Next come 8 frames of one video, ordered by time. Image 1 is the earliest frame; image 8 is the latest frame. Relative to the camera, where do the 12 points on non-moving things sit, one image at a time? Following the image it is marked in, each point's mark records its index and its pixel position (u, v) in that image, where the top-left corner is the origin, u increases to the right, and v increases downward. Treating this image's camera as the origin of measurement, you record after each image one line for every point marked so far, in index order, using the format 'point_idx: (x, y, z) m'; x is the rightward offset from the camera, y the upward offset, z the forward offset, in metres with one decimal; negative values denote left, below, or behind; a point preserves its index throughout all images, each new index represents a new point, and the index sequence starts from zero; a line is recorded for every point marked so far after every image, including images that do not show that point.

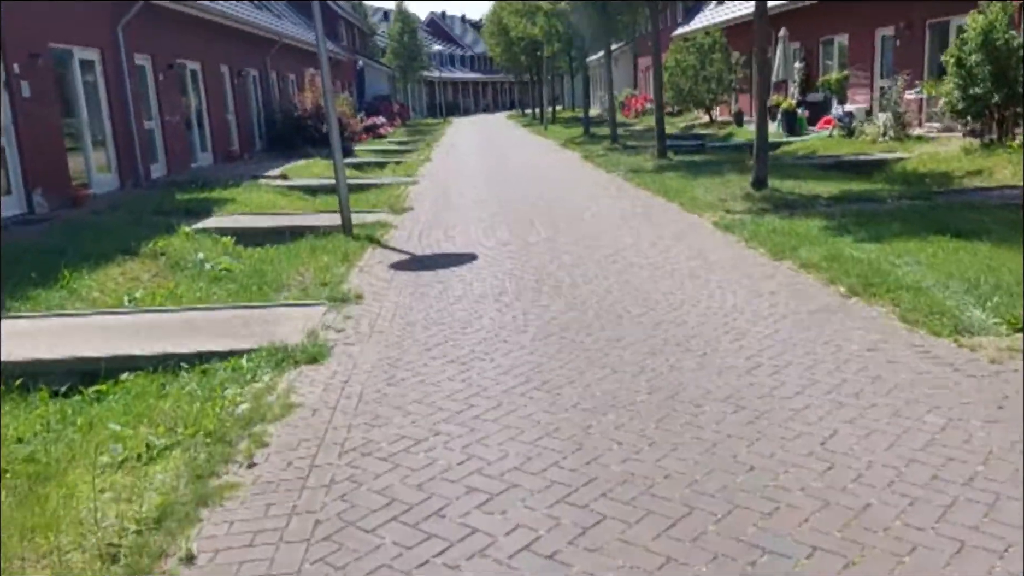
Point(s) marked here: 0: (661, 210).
0: (+2.0, +1.1, +11.3) m
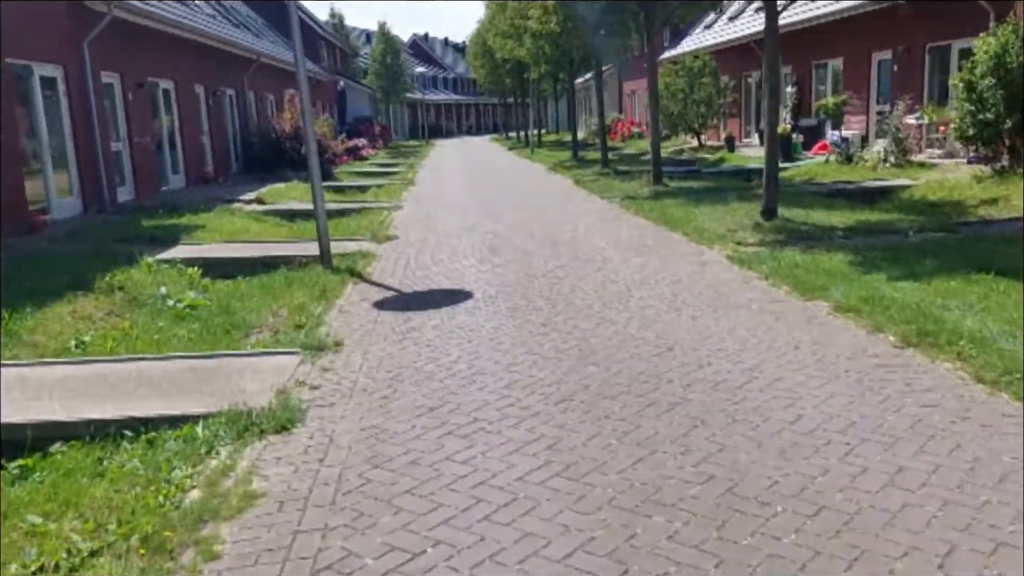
0: (+1.9, +0.6, +10.5) m
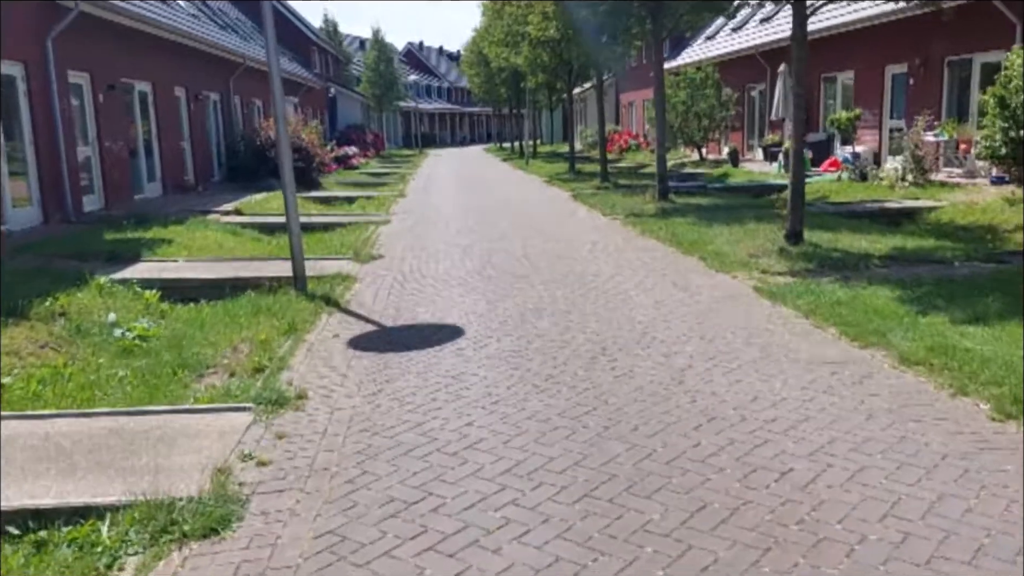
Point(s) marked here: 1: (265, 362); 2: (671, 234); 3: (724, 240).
0: (+1.9, +0.2, +9.4) m
1: (-1.8, -0.5, +6.2) m
2: (+2.2, +0.8, +11.9) m
3: (+2.8, +0.6, +10.9) m
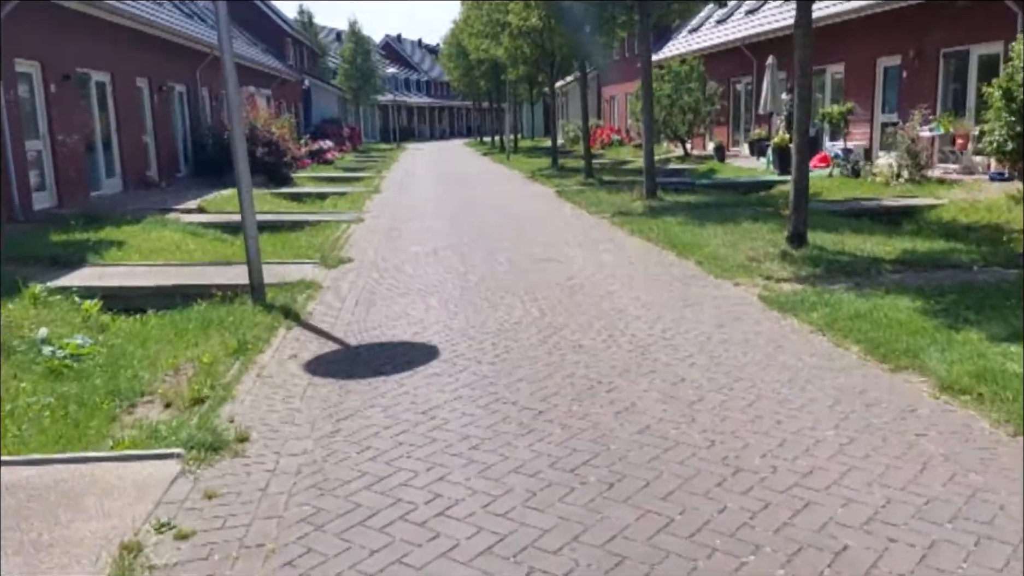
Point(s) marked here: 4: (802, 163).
0: (+1.7, +0.2, +8.6) m
1: (-2.0, -0.7, +5.3) m
2: (+2.0, +0.7, +11.1) m
3: (+2.5, +0.6, +10.1) m
4: (+3.2, +1.4, +9.3) m
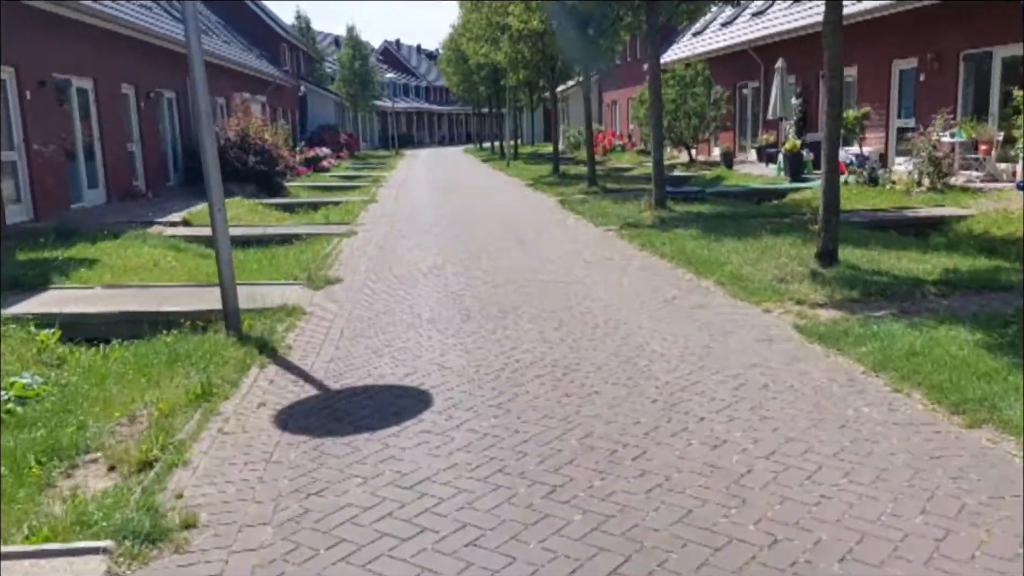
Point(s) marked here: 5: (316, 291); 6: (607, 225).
0: (+1.7, -0.1, +7.8) m
1: (-1.9, -0.9, +4.5) m
2: (+2.0, +0.5, +10.3) m
3: (+2.6, +0.3, +9.3) m
4: (+3.2, +1.2, +8.5) m
5: (-2.0, 0.0, +8.7) m
6: (+1.5, +1.0, +13.3) m
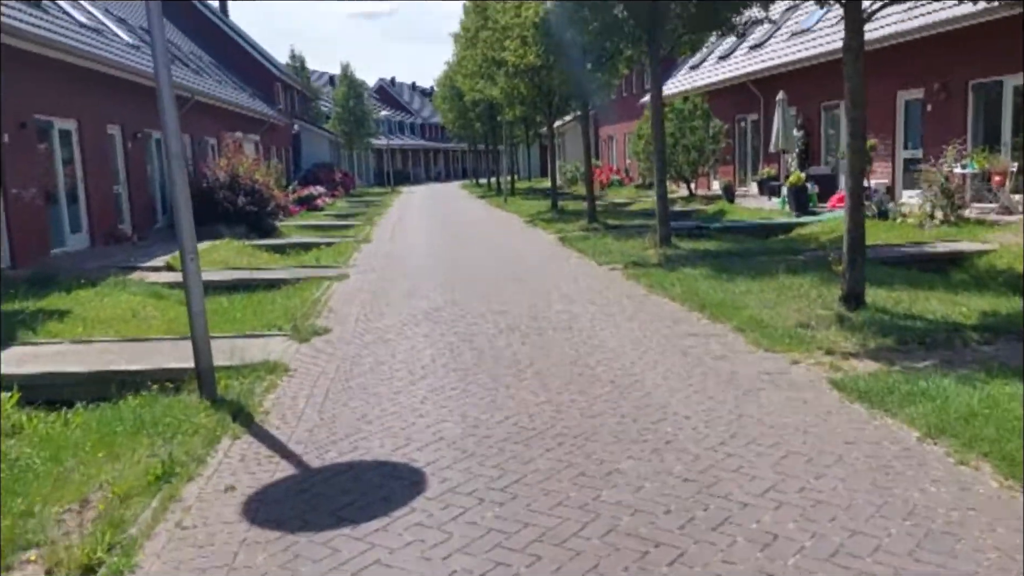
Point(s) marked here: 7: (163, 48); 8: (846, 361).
0: (+1.7, -0.5, +7.2) m
1: (-1.9, -1.2, +3.8) m
2: (+2.0, 0.0, +9.7) m
3: (+2.6, -0.1, +8.7) m
4: (+3.2, +0.7, +7.9) m
5: (-2.0, -0.5, +8.1) m
6: (+1.5, +0.4, +12.7) m
7: (-2.6, +1.8, +6.3) m
8: (+2.6, -0.6, +6.4) m
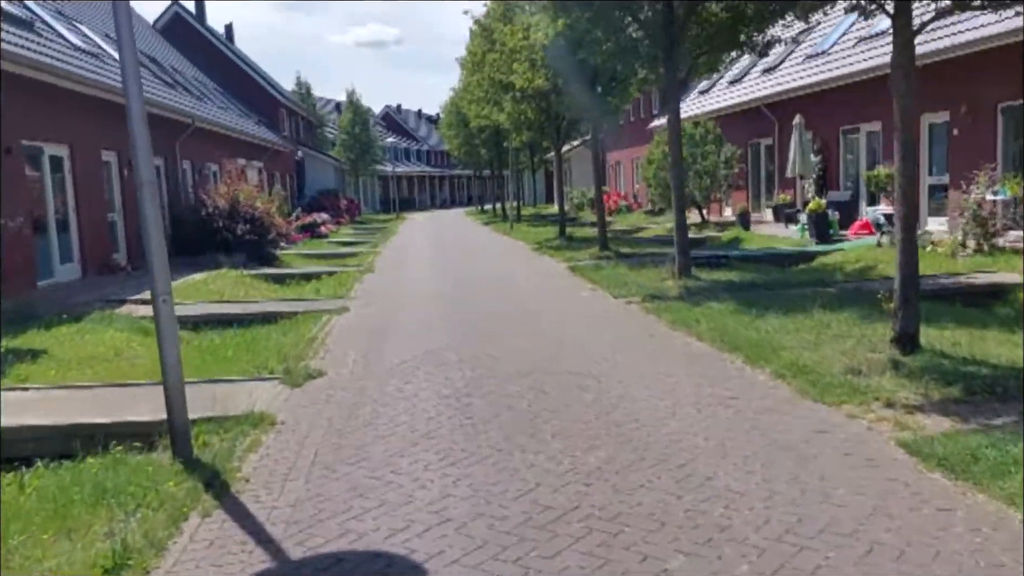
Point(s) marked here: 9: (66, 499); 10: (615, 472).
0: (+1.9, -0.8, +6.4) m
1: (-1.8, -1.4, +3.0) m
2: (+2.2, -0.4, +8.9) m
3: (+2.7, -0.5, +7.9) m
4: (+3.4, +0.4, +7.1) m
5: (-1.9, -0.9, +7.3) m
6: (+1.6, -0.1, +11.9) m
7: (-2.5, +1.5, +5.6) m
8: (+2.7, -0.9, +5.6) m
9: (-2.8, -1.3, +5.1) m
10: (+0.6, -1.0, +4.6) m
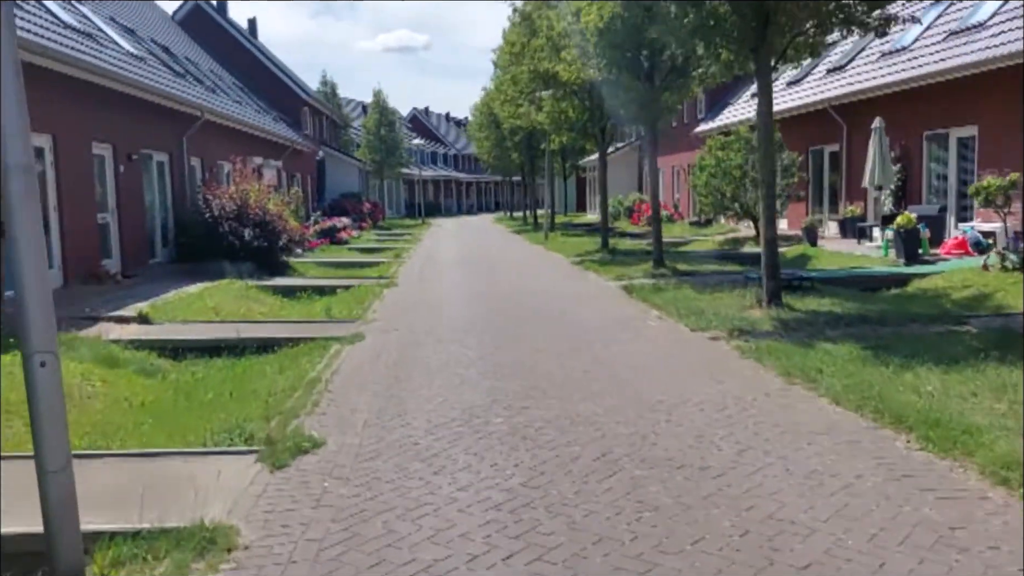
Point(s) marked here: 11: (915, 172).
0: (+2.3, -1.1, +4.0) m
1: (-1.4, -1.6, +0.8) m
2: (+2.7, -0.8, +6.5) m
3: (+3.2, -0.9, +5.5) m
4: (+3.9, 0.0, +4.7) m
5: (-1.4, -1.1, +5.1) m
6: (+2.2, -0.5, +9.6) m
7: (-2.0, +1.3, +3.4) m
8: (+3.1, -1.2, +3.2) m
9: (-2.4, -1.5, +2.9) m
10: (+1.0, -1.3, +2.3) m
11: (+9.4, +2.7, +19.5) m
